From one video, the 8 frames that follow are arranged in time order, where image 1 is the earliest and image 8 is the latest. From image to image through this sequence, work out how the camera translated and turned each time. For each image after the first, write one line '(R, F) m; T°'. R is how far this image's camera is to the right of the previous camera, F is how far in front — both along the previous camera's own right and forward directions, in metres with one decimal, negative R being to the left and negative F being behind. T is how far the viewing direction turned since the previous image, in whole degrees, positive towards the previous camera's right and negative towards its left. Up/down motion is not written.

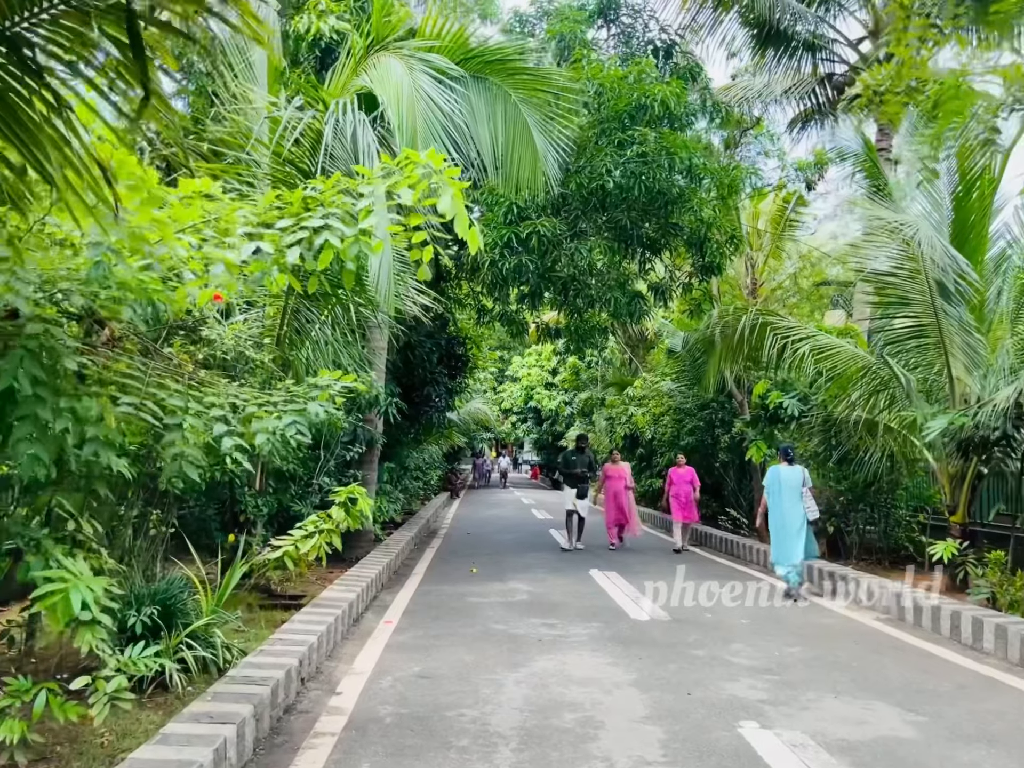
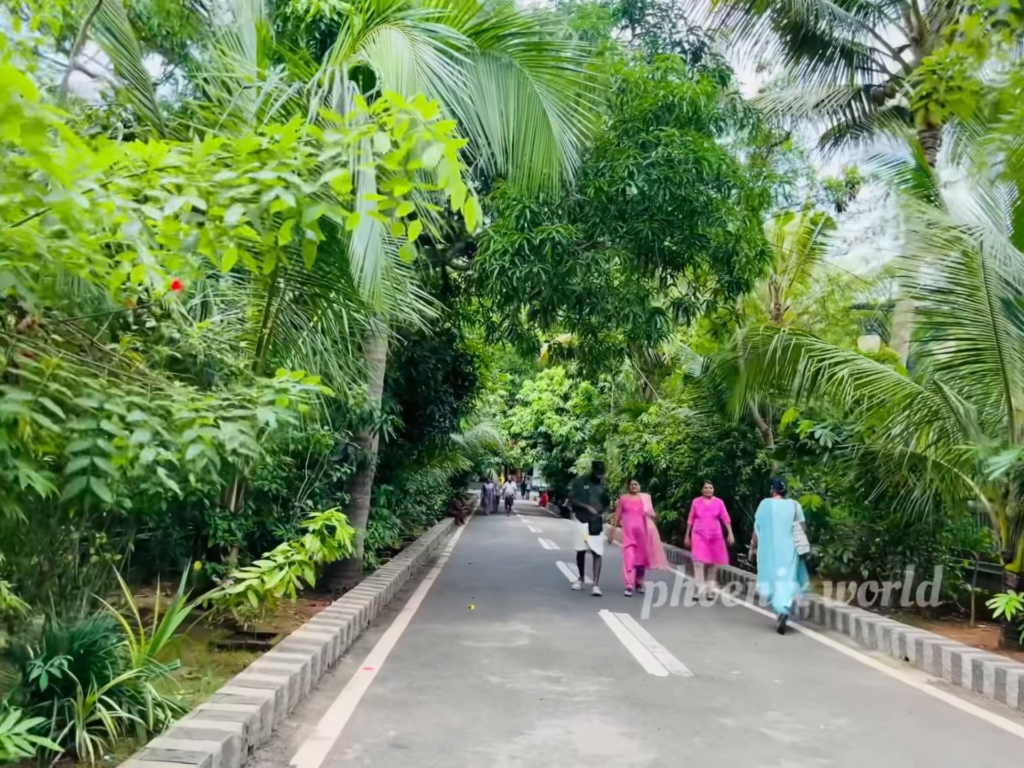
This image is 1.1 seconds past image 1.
(0.0, +0.8) m; -1°
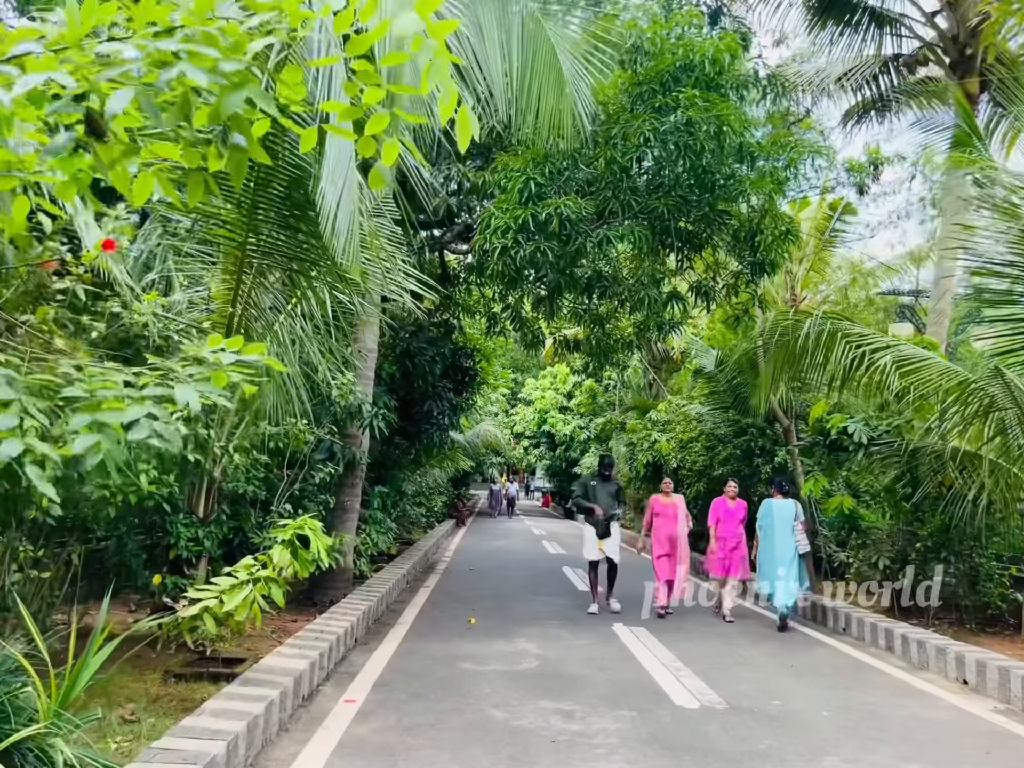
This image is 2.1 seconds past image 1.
(0.0, +0.9) m; 0°
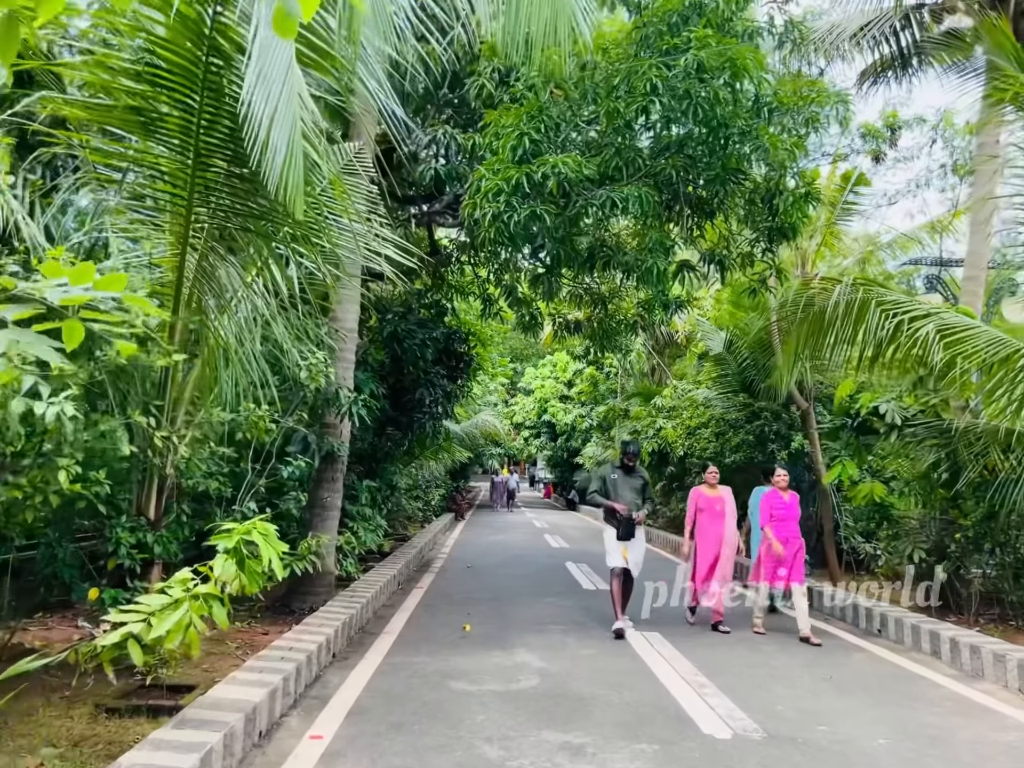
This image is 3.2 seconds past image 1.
(0.0, +0.8) m; 0°
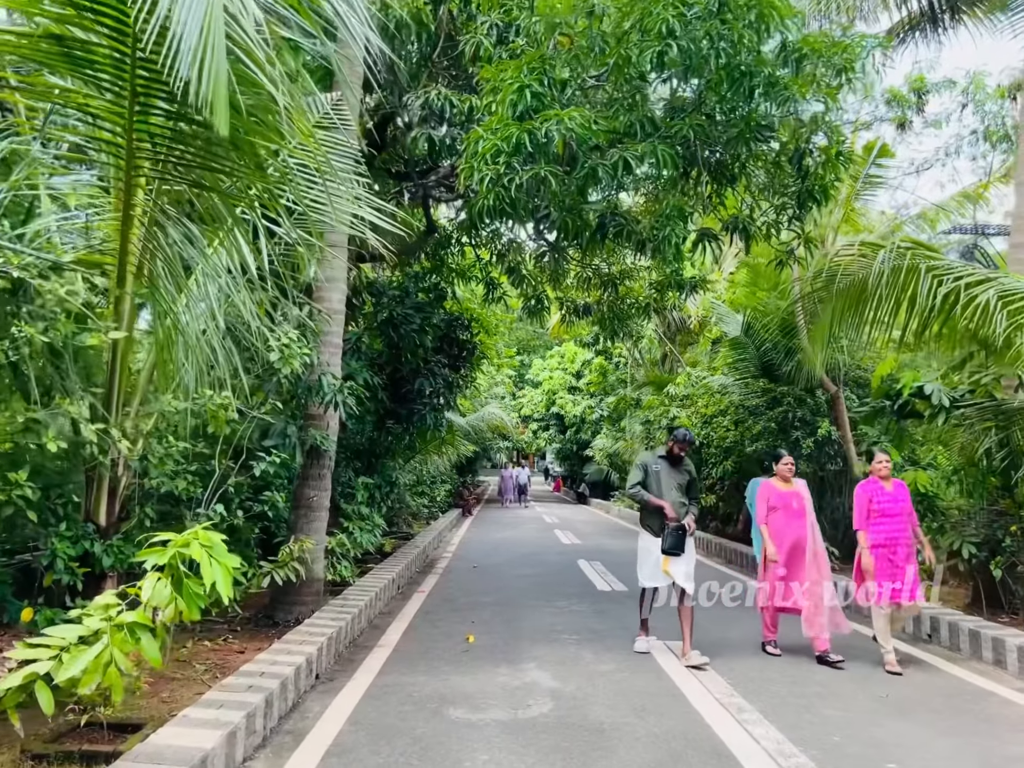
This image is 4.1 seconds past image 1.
(0.0, +0.8) m; -1°
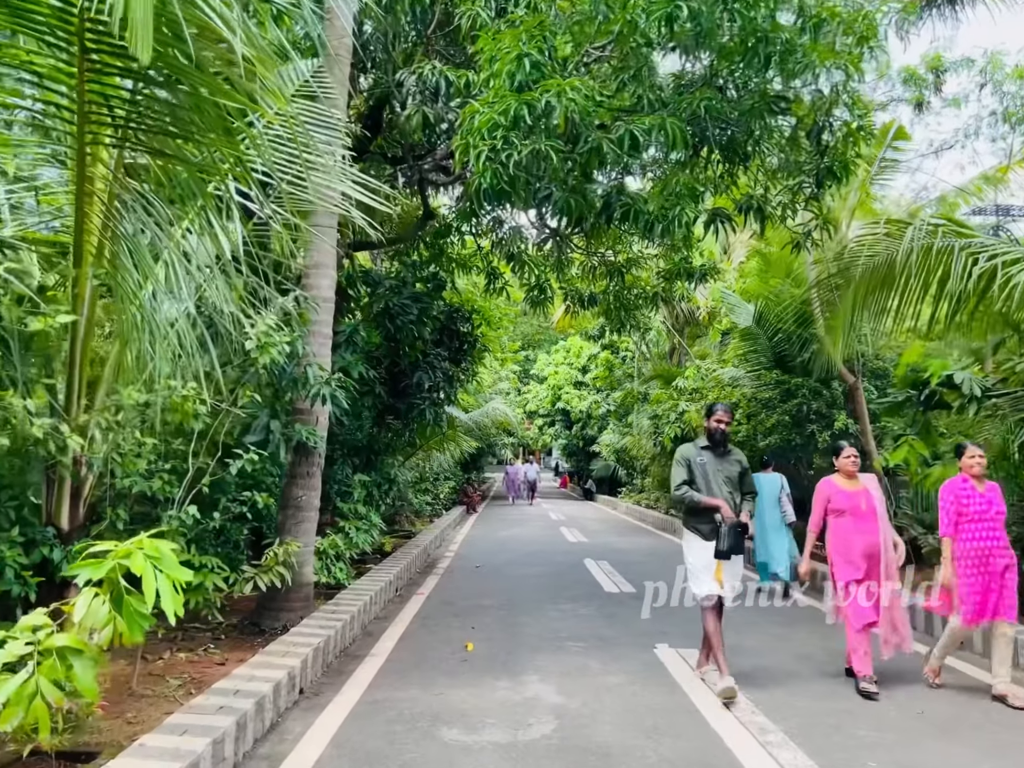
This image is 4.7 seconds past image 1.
(0.0, +0.4) m; 0°
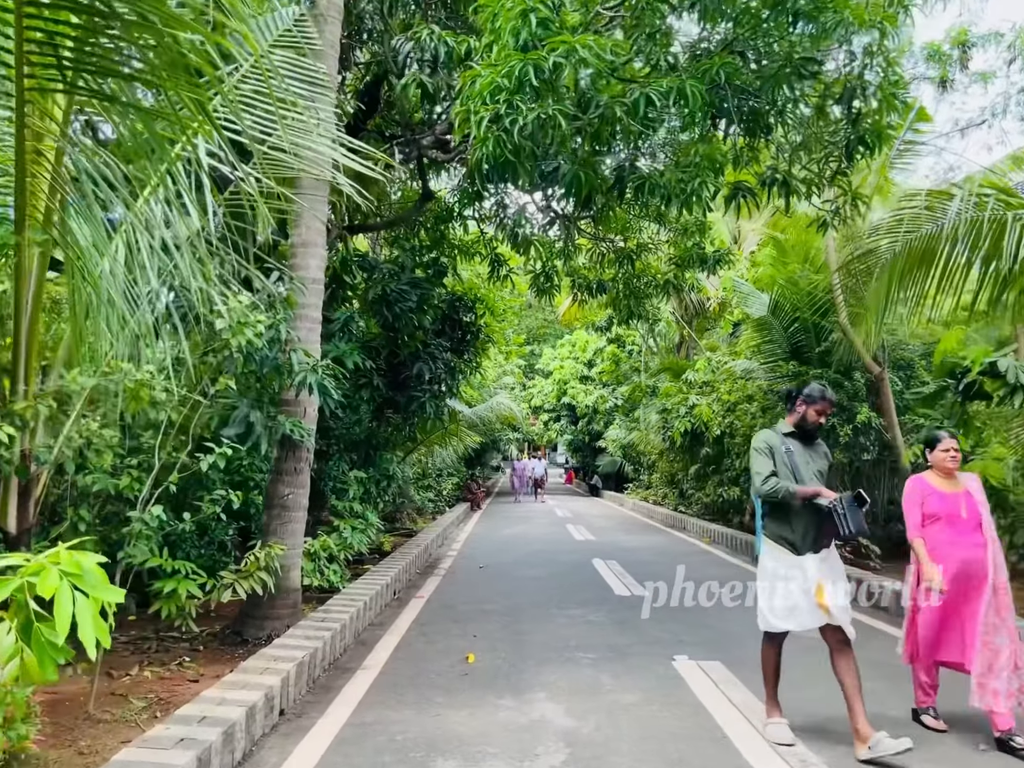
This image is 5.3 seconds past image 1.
(0.0, +0.5) m; 0°
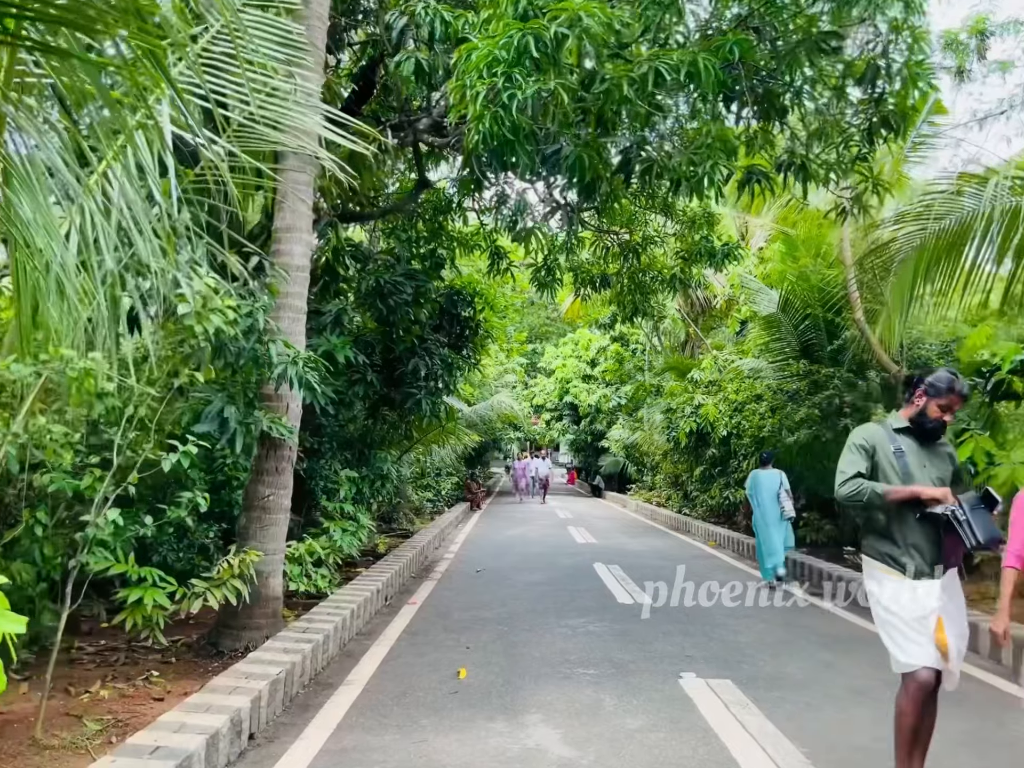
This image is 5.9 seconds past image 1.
(0.0, +0.4) m; 0°
